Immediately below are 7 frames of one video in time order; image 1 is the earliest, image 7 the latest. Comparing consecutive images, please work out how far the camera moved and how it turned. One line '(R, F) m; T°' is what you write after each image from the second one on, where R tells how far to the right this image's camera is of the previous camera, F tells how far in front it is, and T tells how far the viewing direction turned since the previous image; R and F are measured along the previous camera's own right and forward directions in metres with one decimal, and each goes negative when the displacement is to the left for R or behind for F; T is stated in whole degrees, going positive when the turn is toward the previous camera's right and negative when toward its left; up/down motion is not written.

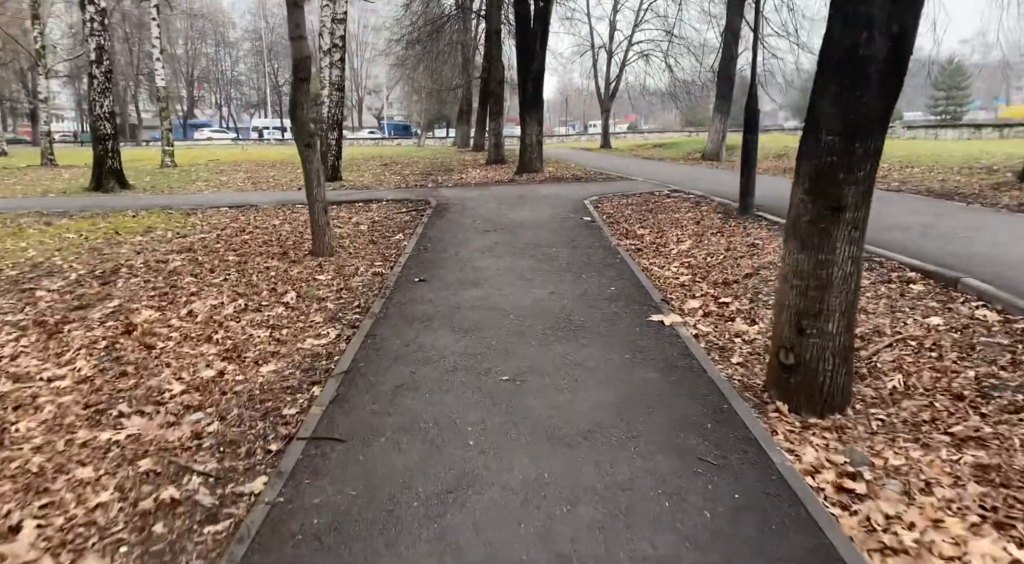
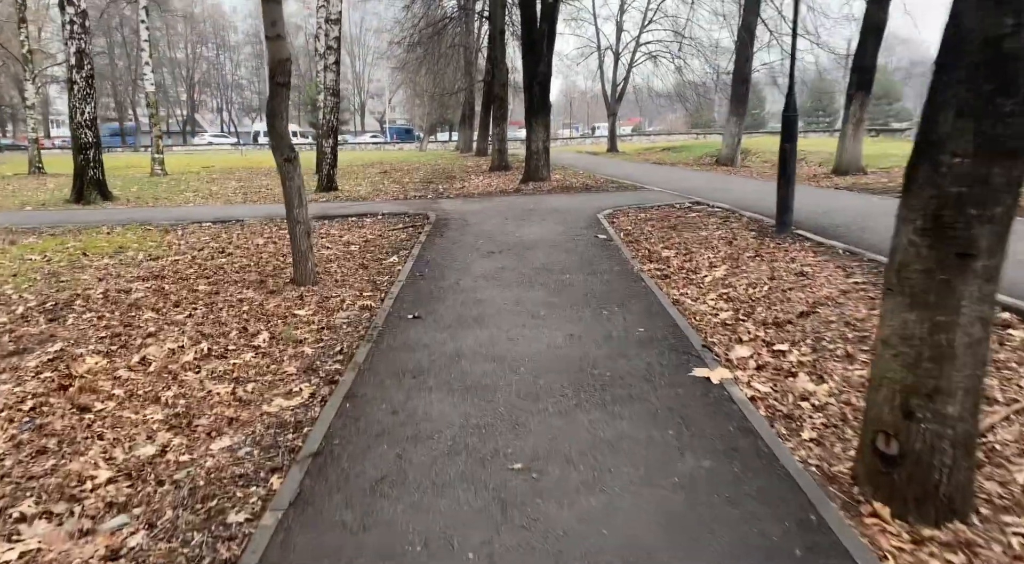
(-0.1, +1.1) m; 0°
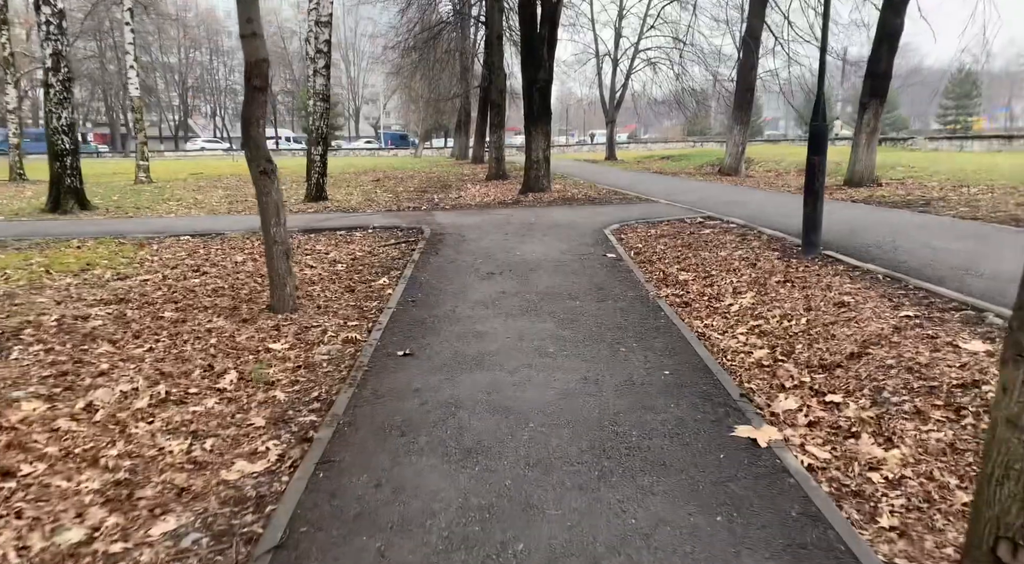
(-0.1, +0.8) m; 0°
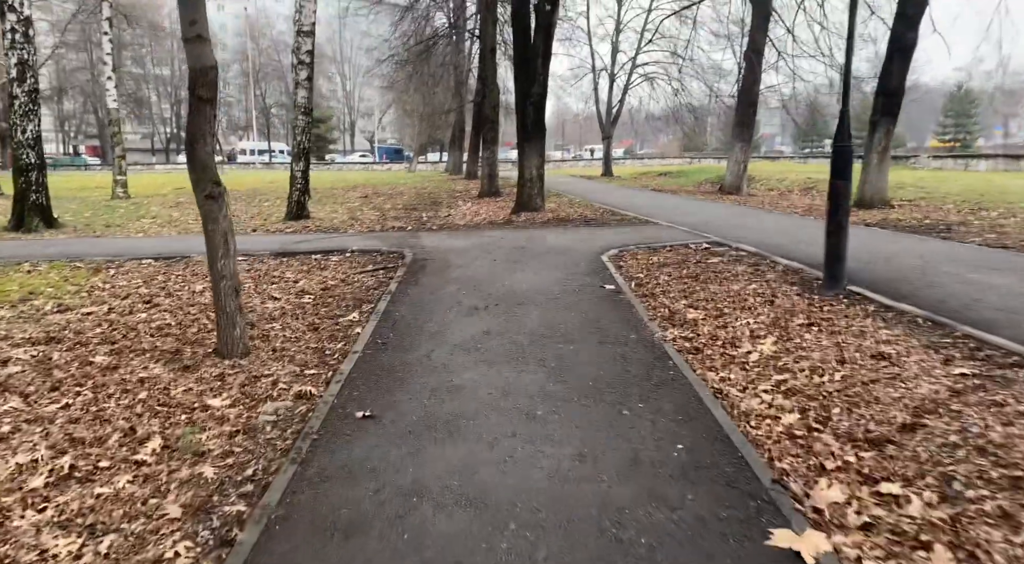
(+0.1, +0.9) m; 0°
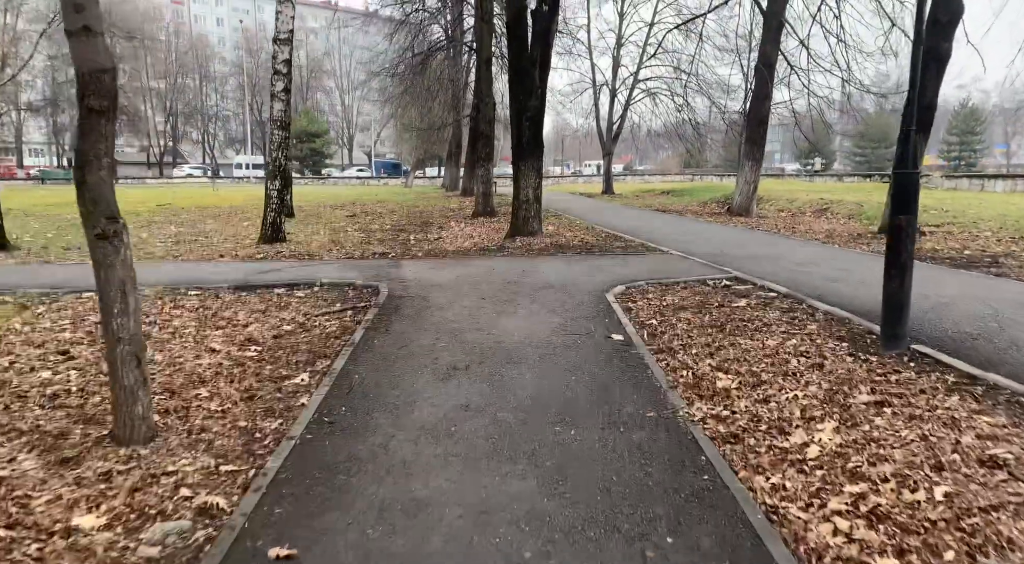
(+0.1, +1.4) m; 0°
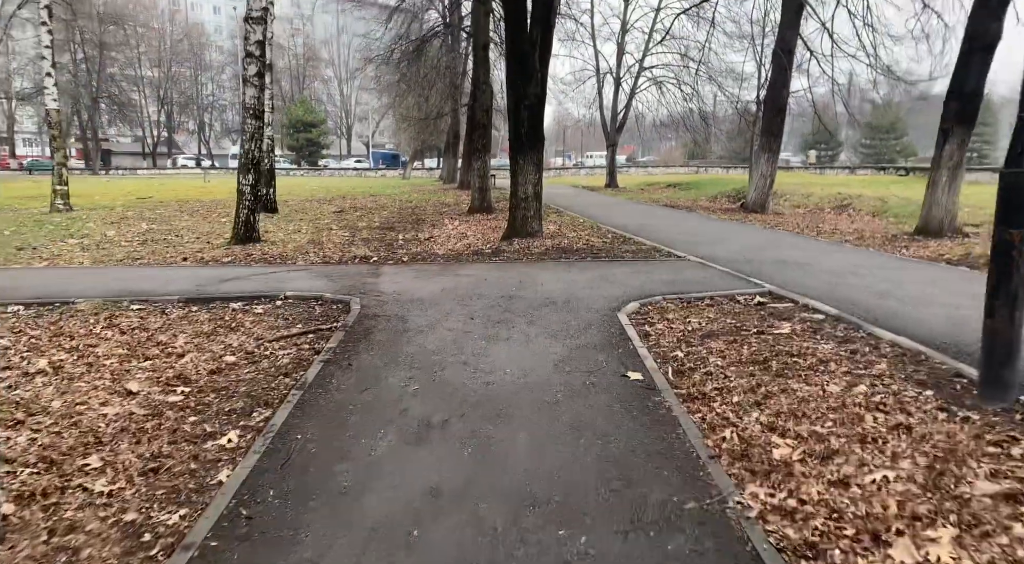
(+0.1, +1.4) m; 0°
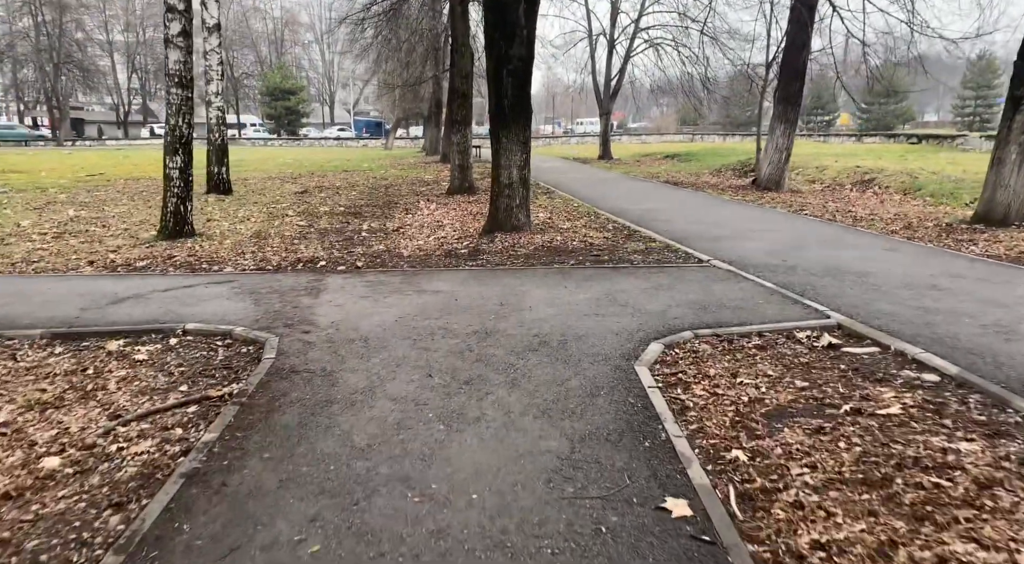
(+0.1, +2.2) m; +1°
